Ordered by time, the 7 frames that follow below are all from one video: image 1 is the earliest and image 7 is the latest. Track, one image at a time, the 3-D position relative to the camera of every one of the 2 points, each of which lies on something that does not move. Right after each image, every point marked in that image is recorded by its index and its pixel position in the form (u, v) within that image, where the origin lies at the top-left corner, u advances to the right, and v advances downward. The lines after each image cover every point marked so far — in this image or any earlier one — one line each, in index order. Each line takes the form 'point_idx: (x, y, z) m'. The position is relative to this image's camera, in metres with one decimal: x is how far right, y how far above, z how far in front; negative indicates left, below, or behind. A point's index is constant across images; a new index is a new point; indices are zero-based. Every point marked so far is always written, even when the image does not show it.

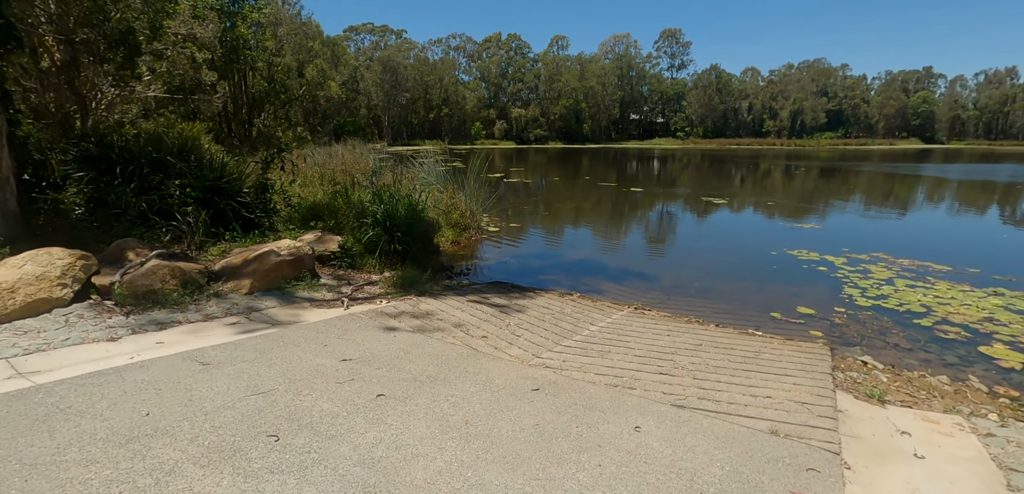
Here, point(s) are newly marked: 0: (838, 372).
0: (+3.4, -1.3, +5.1) m
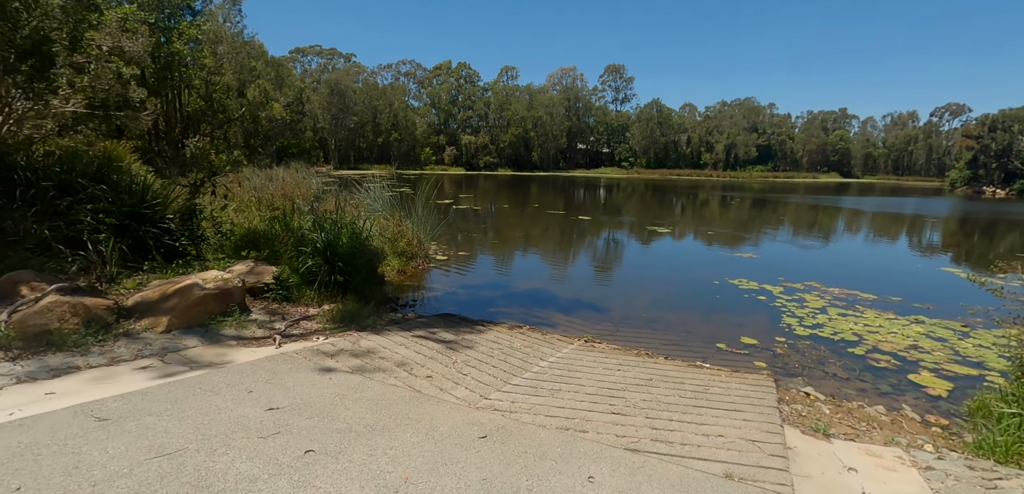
0: (+2.8, -1.6, +5.2) m
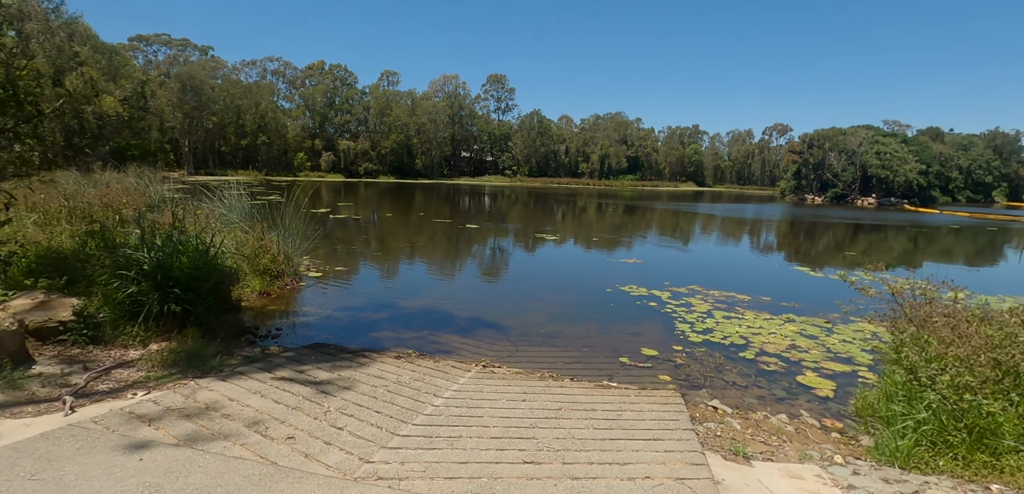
0: (+1.8, -1.7, +4.9) m
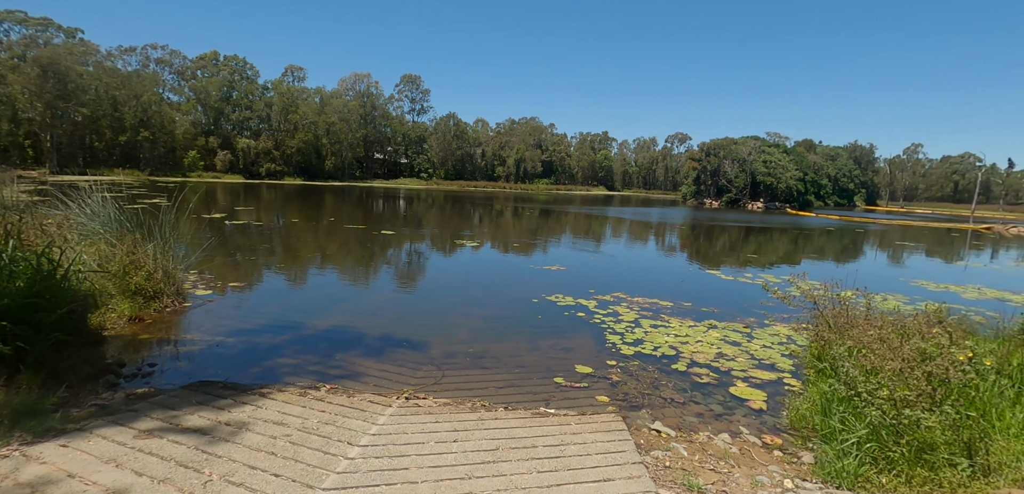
0: (+1.2, -1.9, +4.5) m
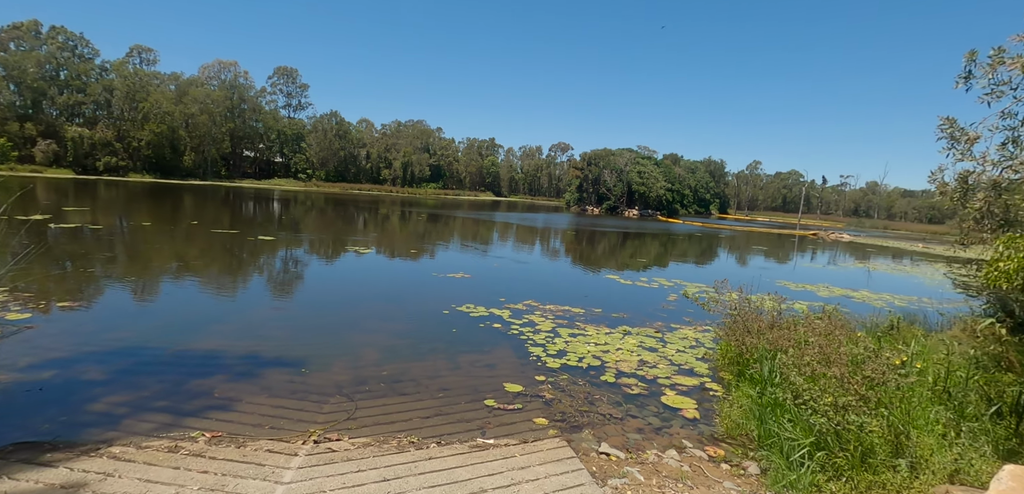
0: (+0.8, -2.0, +4.1) m
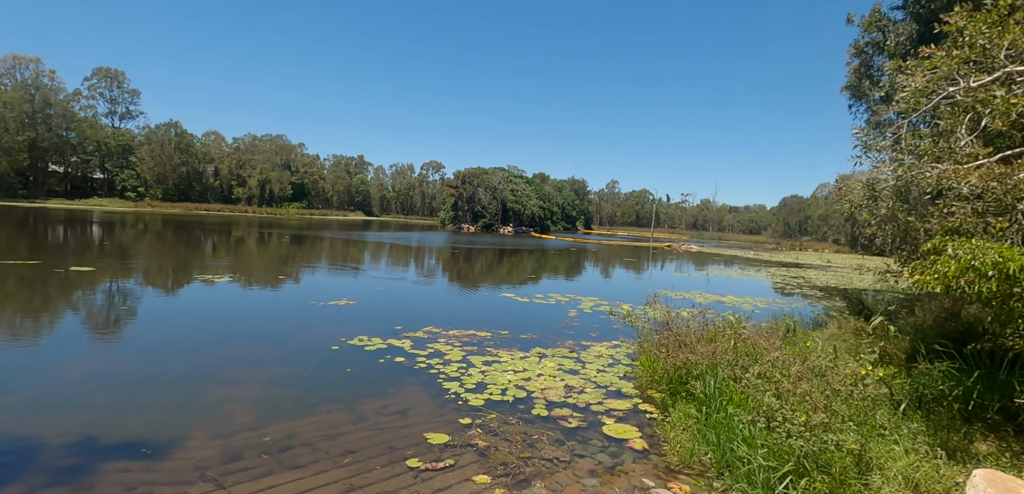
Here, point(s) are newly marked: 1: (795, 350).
0: (+0.5, -2.1, +3.2) m
1: (+3.2, -1.1, +5.7) m
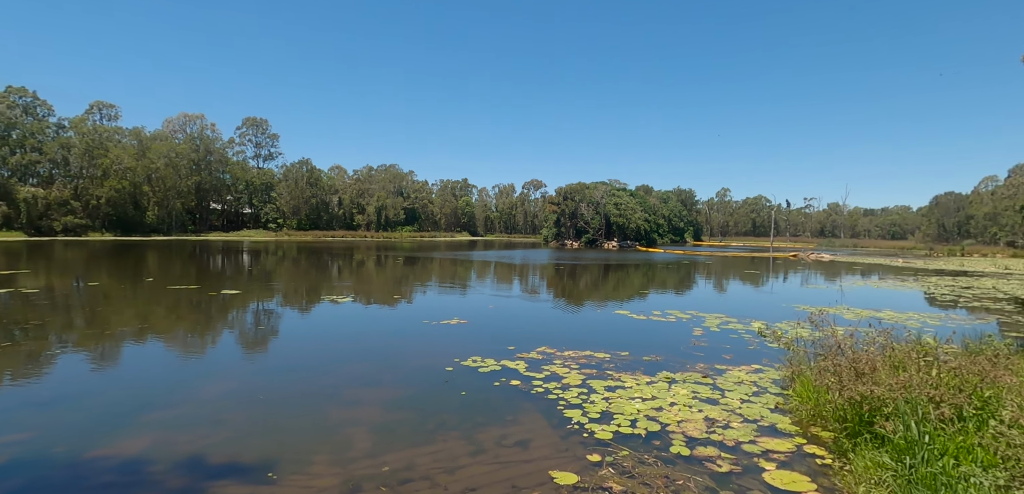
0: (+1.3, -2.1, +2.4) m
1: (+4.4, -1.1, +4.2) m
